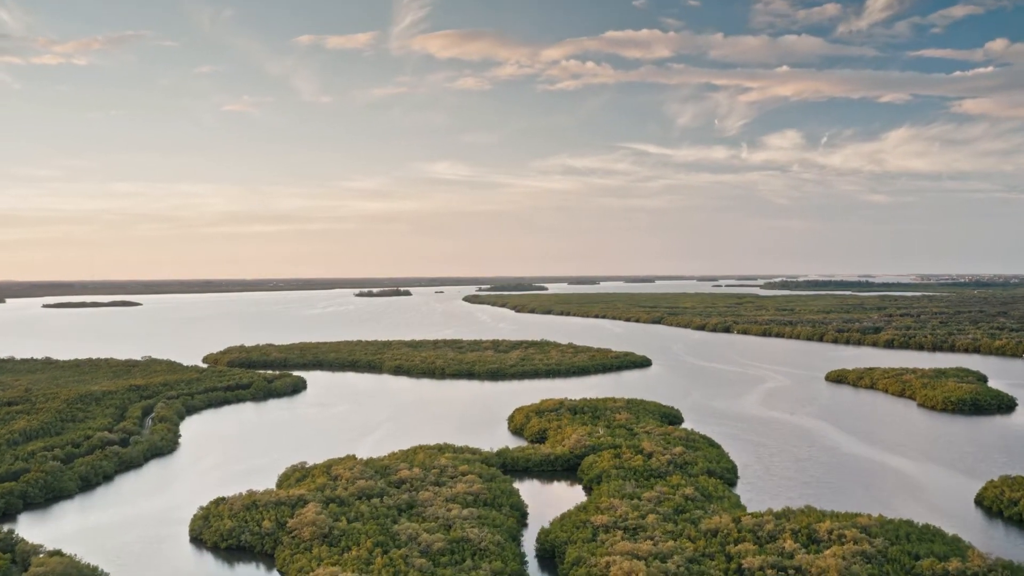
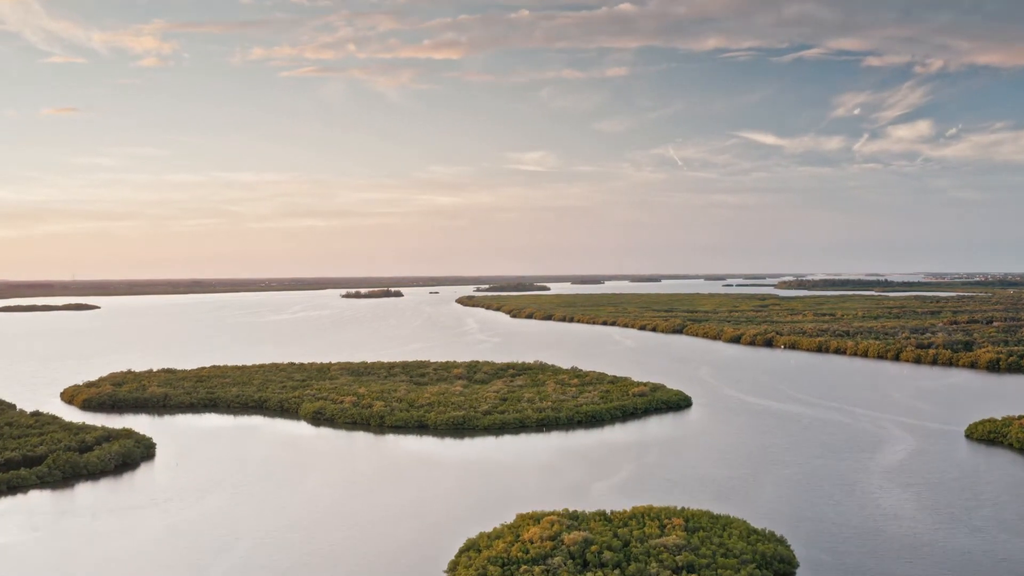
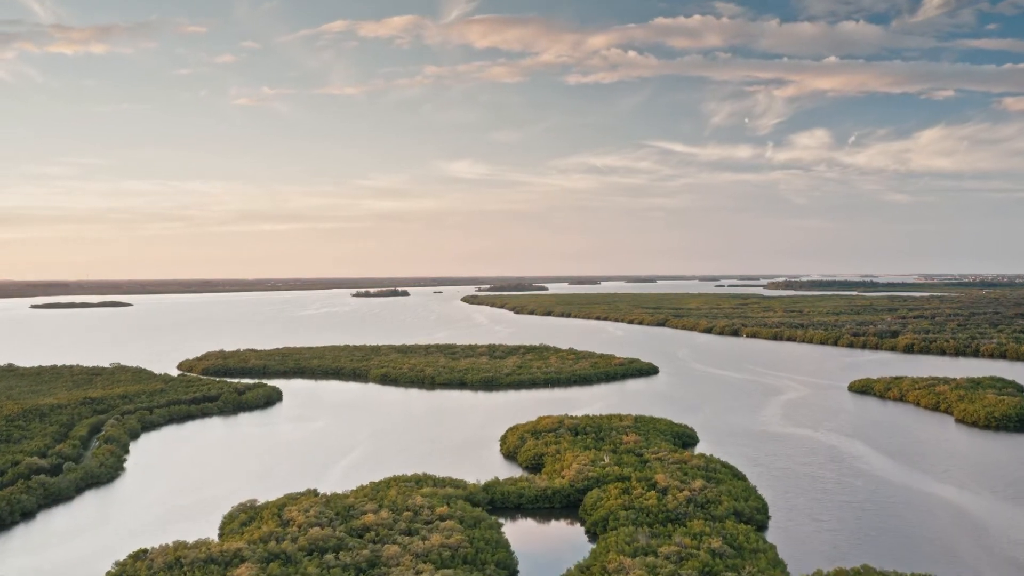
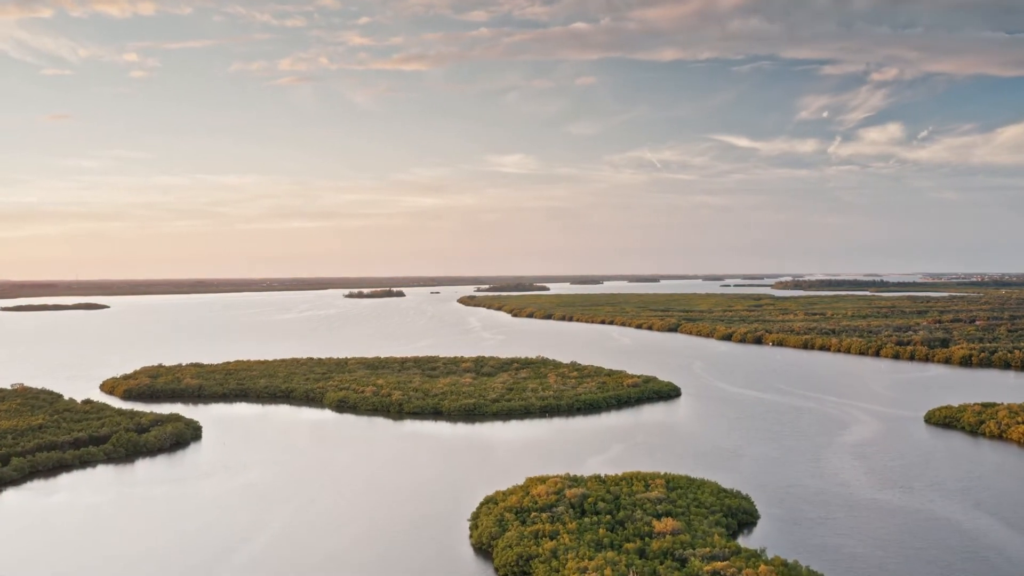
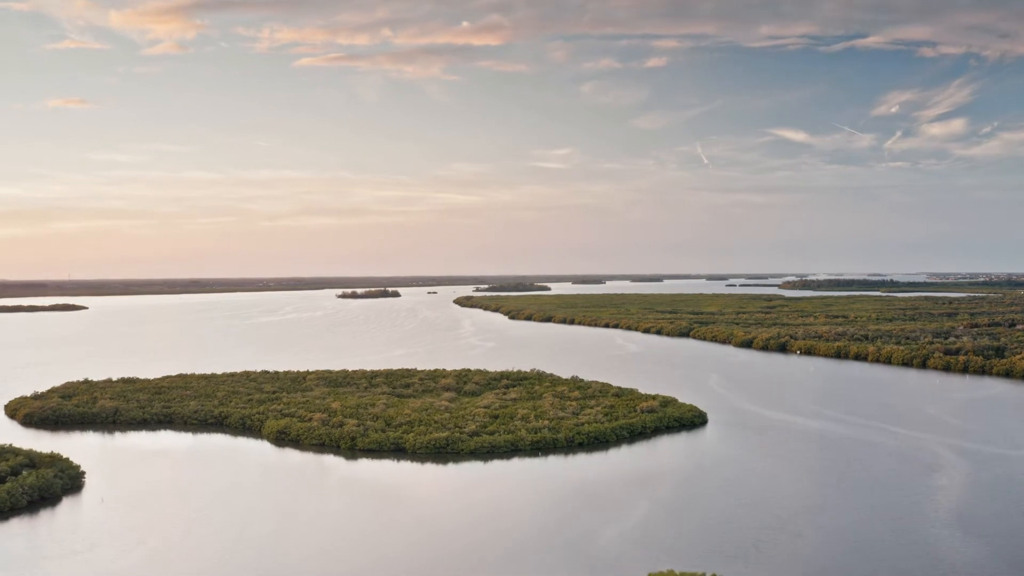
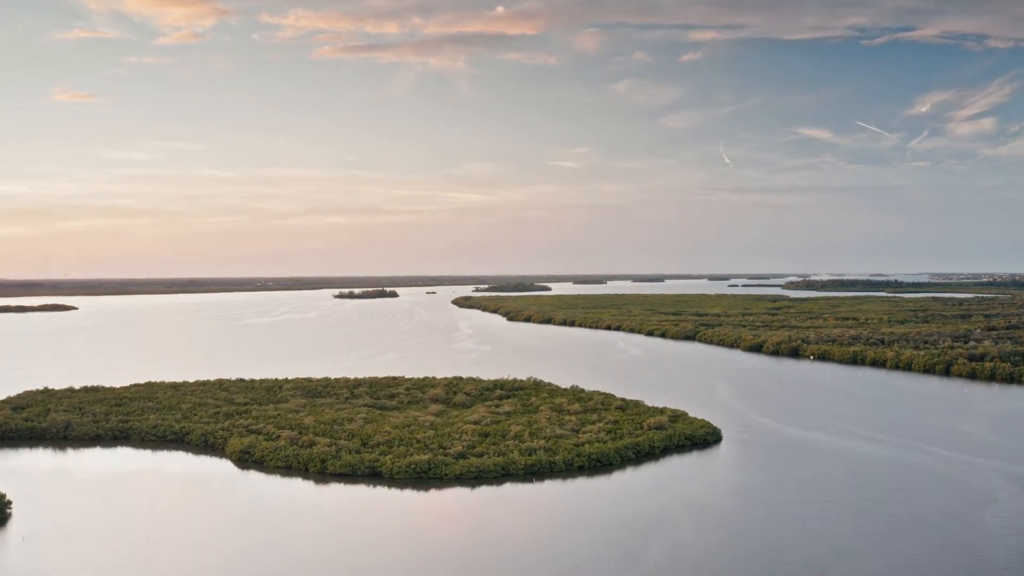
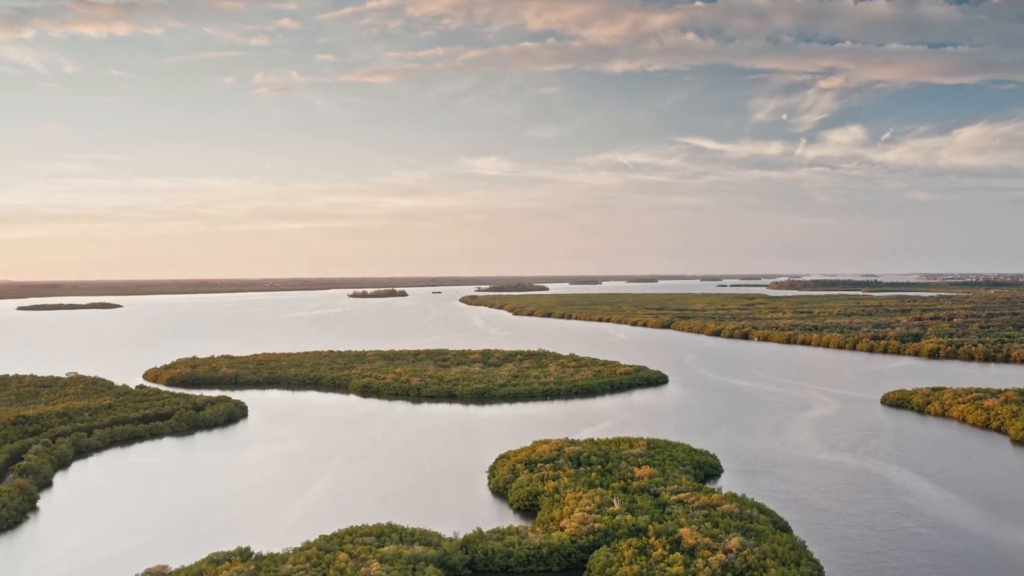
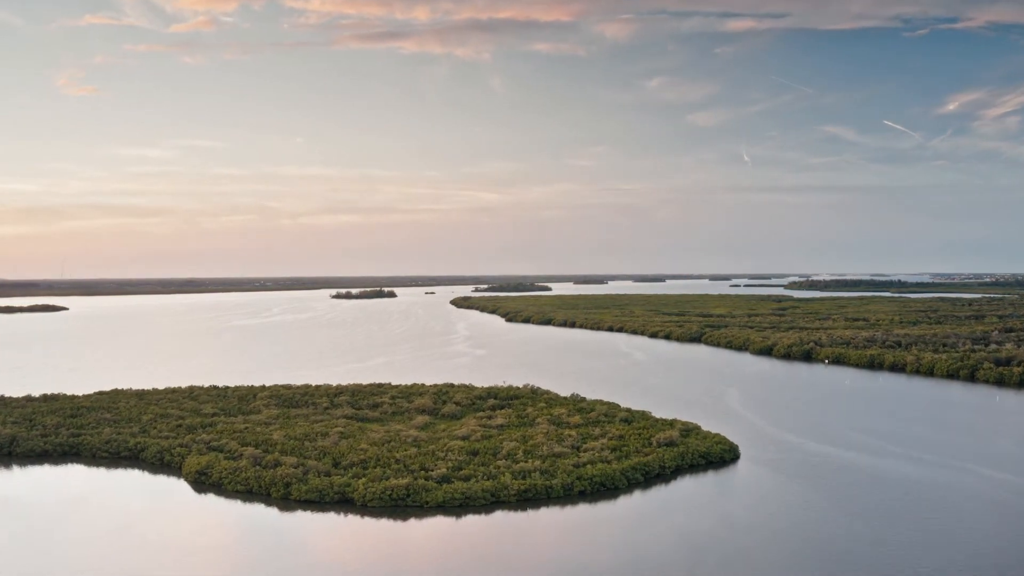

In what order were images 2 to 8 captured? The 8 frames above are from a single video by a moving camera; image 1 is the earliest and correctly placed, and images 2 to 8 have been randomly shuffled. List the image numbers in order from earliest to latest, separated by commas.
3, 7, 4, 2, 5, 6, 8
